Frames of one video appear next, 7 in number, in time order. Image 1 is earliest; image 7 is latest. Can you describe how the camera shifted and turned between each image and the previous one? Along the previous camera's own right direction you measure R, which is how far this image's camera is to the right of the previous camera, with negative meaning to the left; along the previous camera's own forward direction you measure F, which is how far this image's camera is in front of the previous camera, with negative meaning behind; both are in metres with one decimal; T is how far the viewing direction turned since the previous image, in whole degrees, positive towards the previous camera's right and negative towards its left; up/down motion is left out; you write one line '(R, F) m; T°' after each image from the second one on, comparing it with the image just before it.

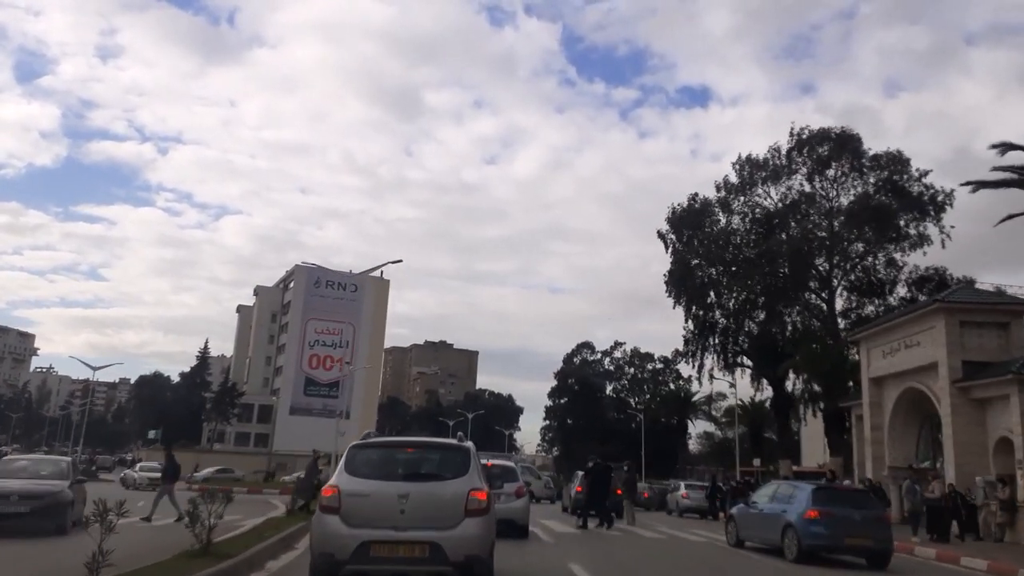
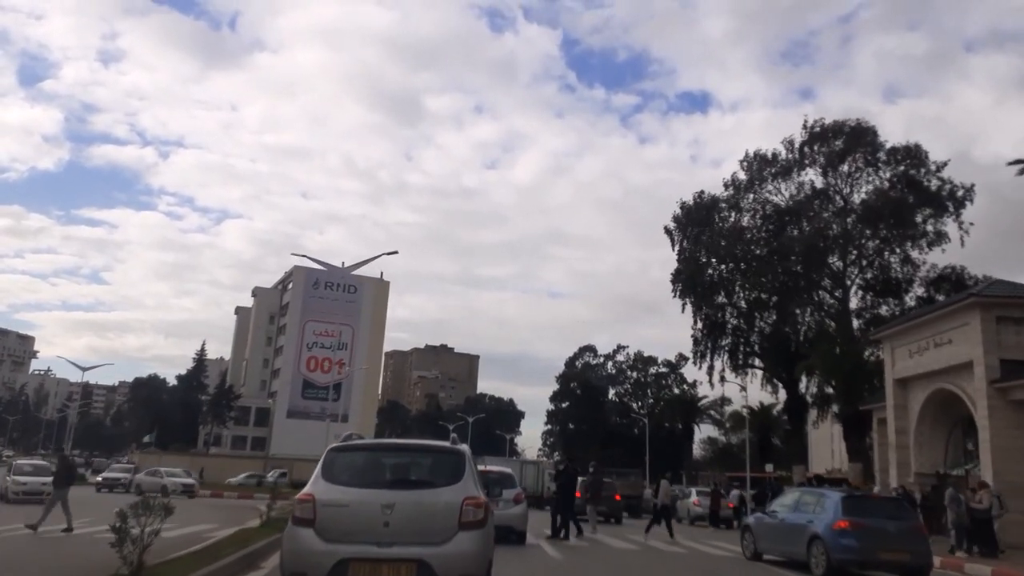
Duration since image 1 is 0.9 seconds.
(-0.1, +1.6) m; 0°
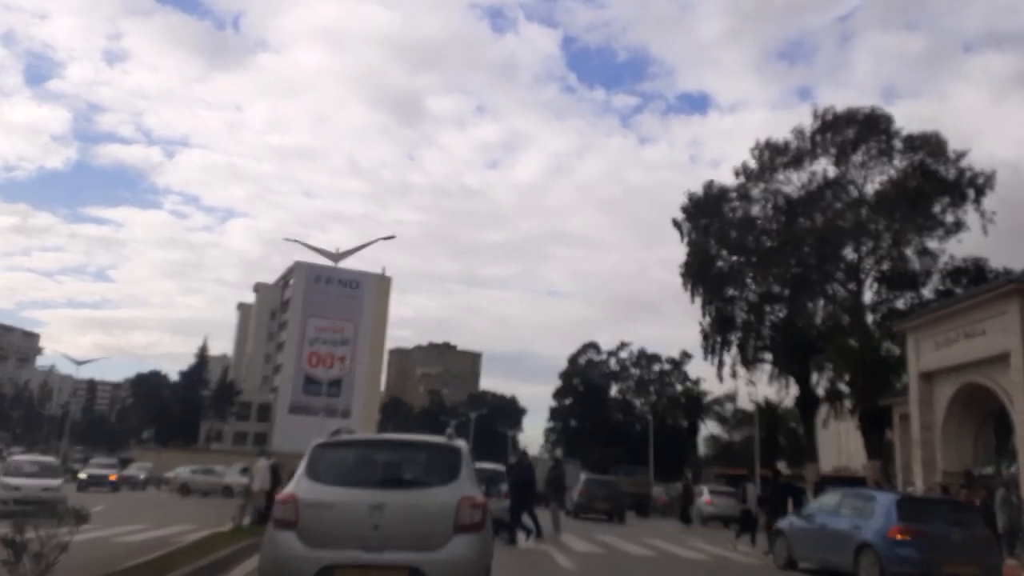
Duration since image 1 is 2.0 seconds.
(0.0, +1.4) m; 0°
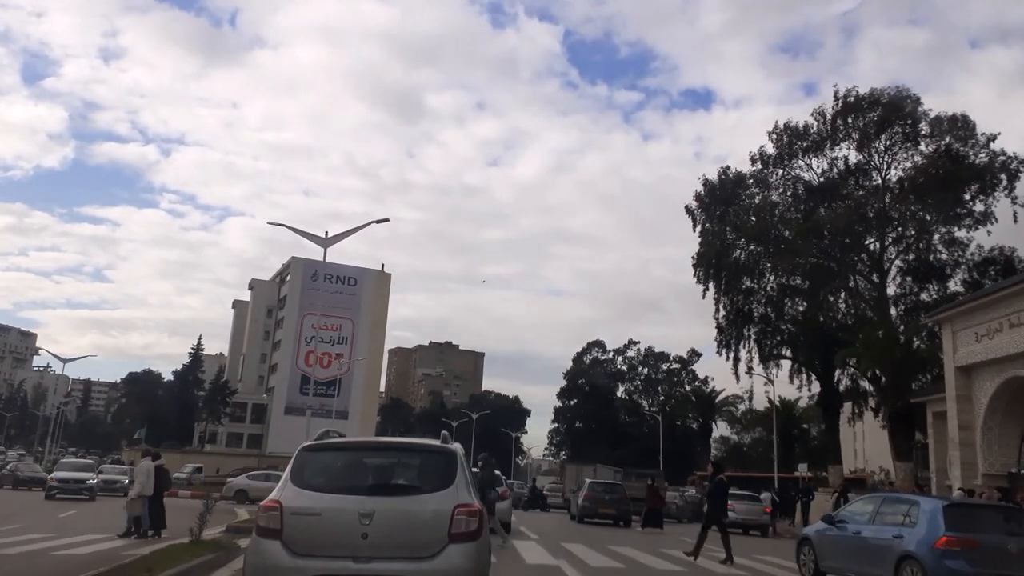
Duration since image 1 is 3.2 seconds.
(-0.4, +1.9) m; 0°
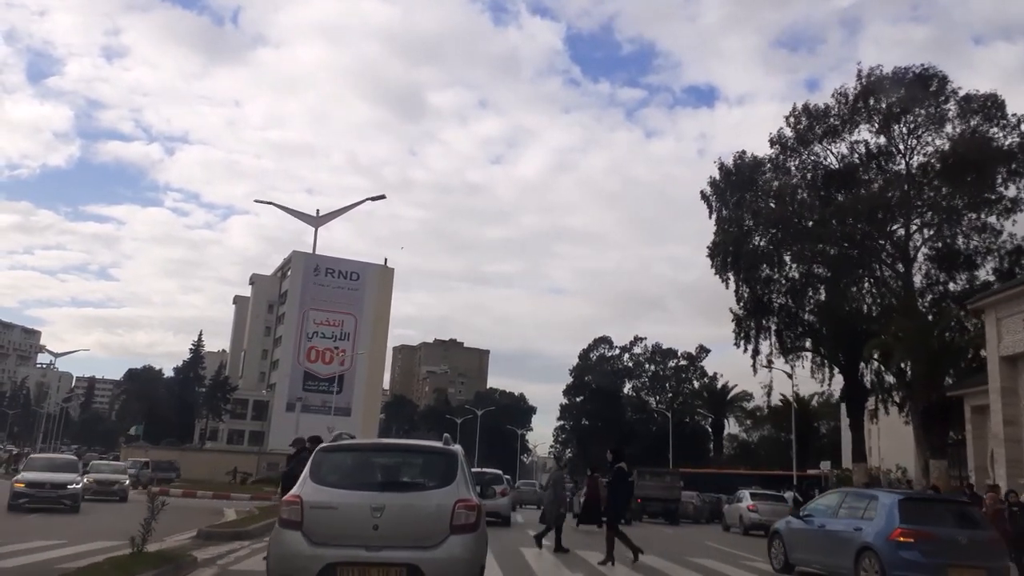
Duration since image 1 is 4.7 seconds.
(-0.3, +1.7) m; 0°
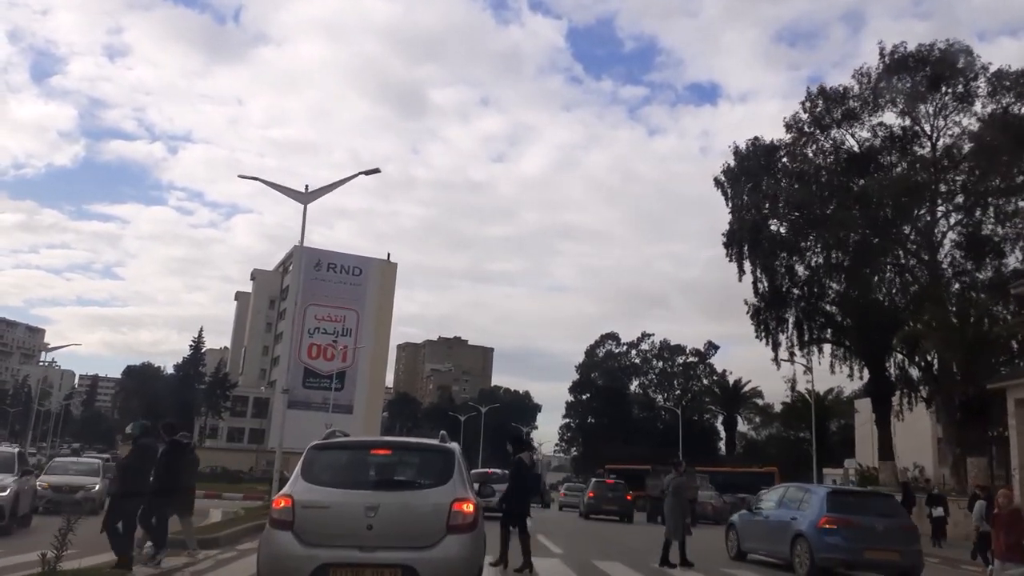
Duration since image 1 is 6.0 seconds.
(-0.2, +1.7) m; 0°
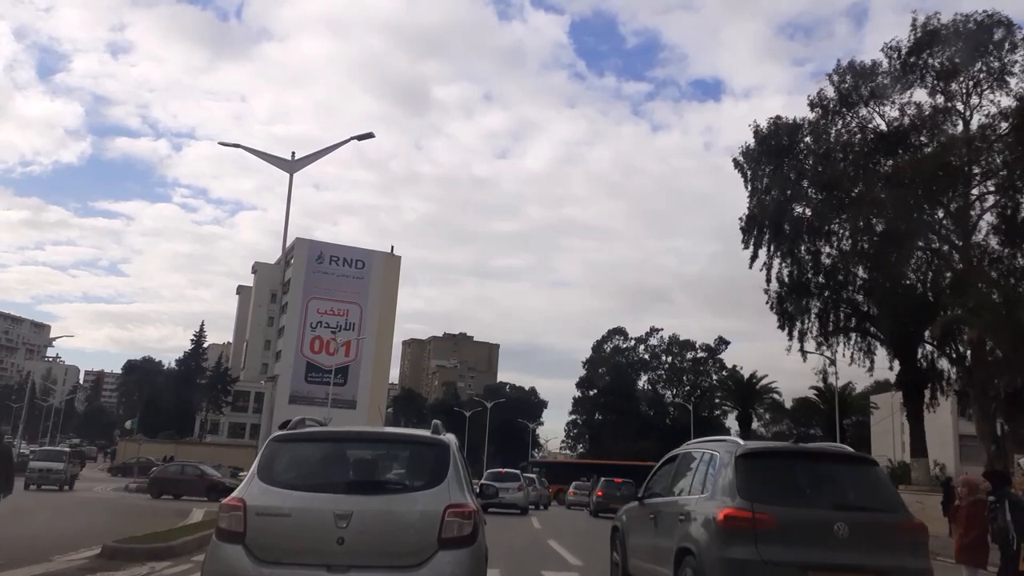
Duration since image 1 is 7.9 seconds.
(-0.2, +1.8) m; 0°
